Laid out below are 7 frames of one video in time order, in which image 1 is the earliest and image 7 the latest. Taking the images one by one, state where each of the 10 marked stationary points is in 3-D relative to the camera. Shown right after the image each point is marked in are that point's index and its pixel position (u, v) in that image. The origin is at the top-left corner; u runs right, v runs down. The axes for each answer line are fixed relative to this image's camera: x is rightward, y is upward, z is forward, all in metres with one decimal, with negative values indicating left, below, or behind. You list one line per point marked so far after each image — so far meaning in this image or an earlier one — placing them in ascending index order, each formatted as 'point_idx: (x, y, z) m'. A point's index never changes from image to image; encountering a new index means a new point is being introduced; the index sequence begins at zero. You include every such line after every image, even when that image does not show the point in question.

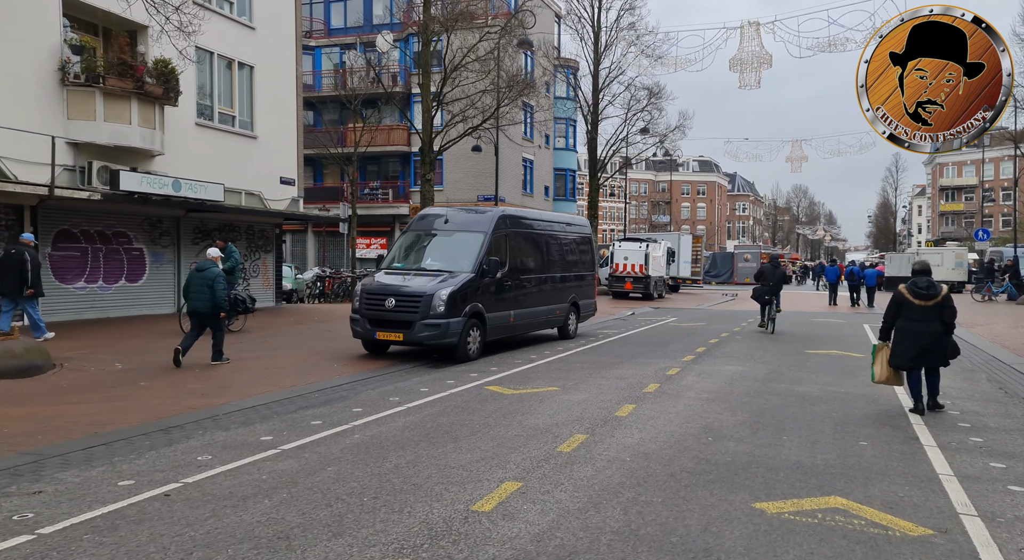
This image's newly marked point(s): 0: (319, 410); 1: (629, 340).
0: (-1.9, -1.3, +7.6) m
1: (+2.3, -1.2, +15.4) m
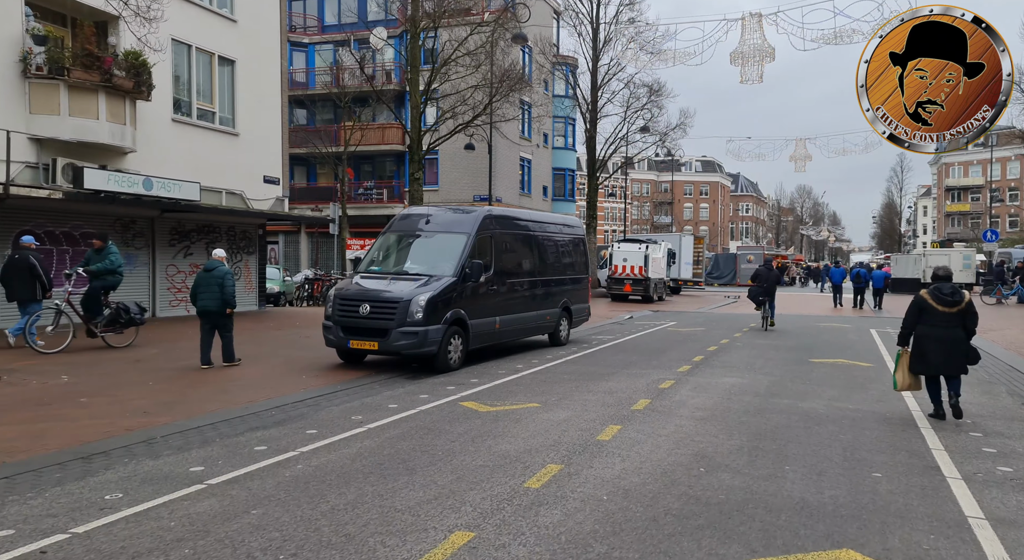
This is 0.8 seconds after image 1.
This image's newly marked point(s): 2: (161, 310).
0: (-2.1, -1.3, +6.8) m
1: (+2.1, -1.3, +14.6) m
2: (-7.5, -0.7, +16.5) m
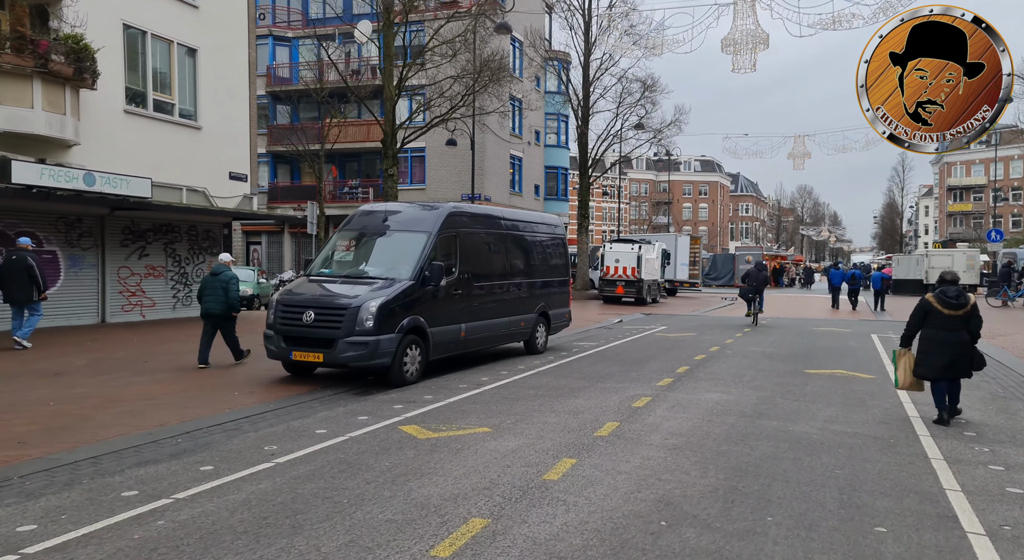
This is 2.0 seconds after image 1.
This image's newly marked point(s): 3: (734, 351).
0: (-2.6, -1.4, +5.7) m
1: (+1.6, -1.3, +13.5) m
2: (-8.0, -0.7, +15.5) m
3: (+4.1, -1.3, +14.4) m
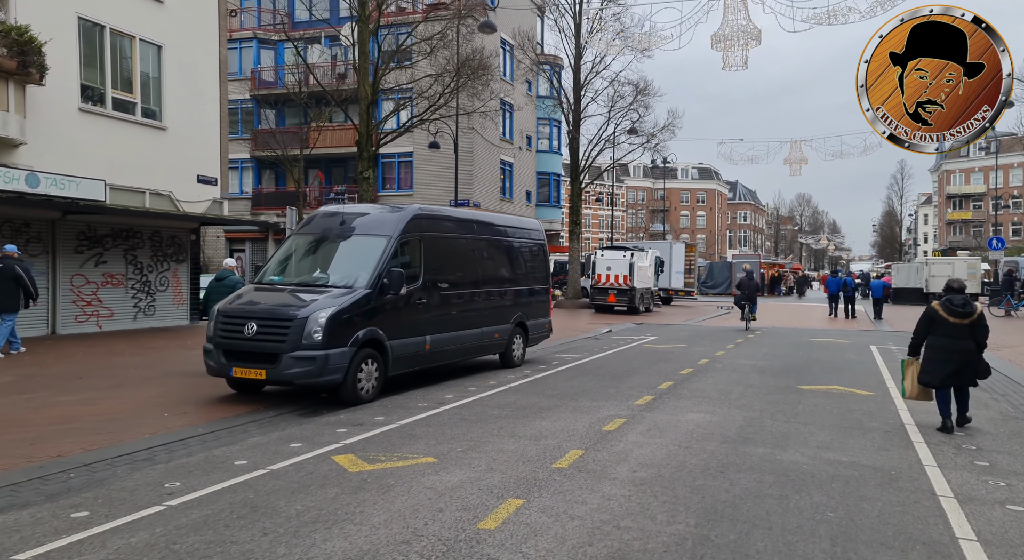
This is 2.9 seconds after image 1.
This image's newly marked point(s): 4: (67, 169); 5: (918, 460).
0: (-3.0, -1.4, +4.8) m
1: (+1.2, -1.5, +12.6) m
2: (-8.4, -0.9, +14.6) m
3: (+3.7, -1.5, +13.5) m
4: (-8.3, +2.1, +14.4) m
5: (+3.5, -1.6, +6.7) m
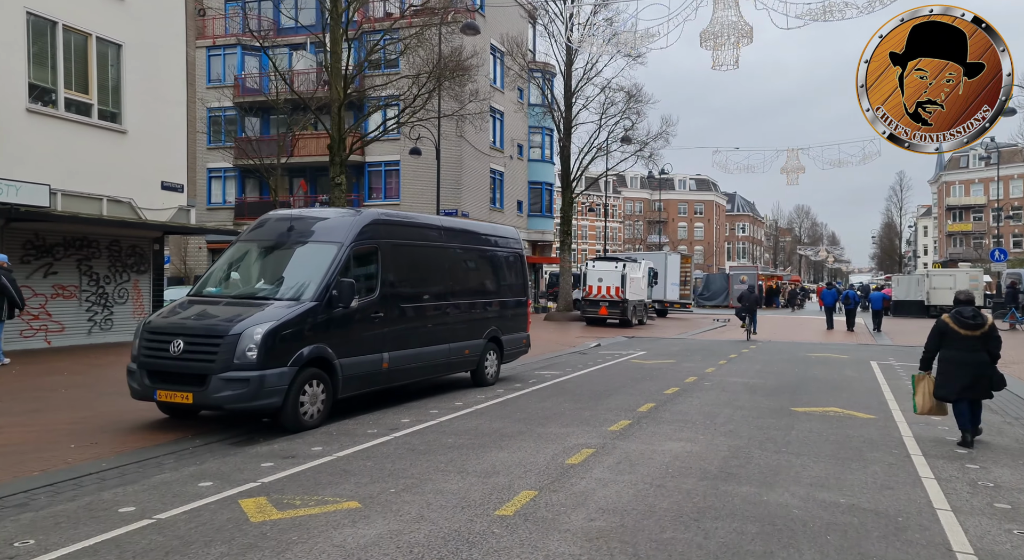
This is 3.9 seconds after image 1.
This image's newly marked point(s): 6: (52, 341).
0: (-3.5, -1.5, +3.9) m
1: (+0.8, -1.7, +11.7) m
2: (-8.8, -1.1, +13.6) m
3: (+3.3, -1.7, +12.6) m
4: (-8.7, +1.9, +13.5) m
5: (+3.1, -1.7, +5.8) m
6: (-8.6, -1.1, +14.5) m
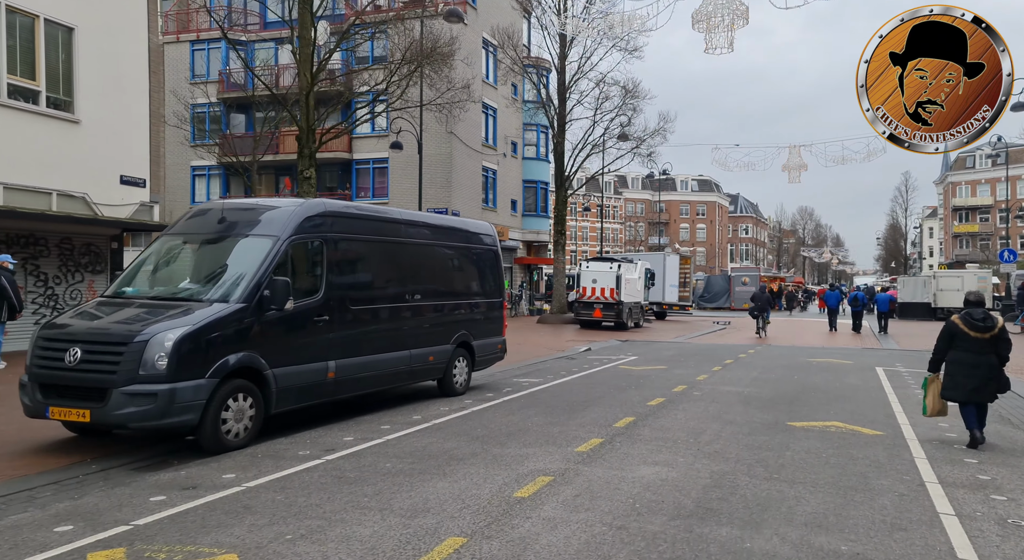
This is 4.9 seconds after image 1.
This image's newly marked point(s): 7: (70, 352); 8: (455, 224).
0: (-3.9, -1.5, +2.8) m
1: (+0.3, -1.7, +10.6) m
2: (-9.3, -1.1, +12.6) m
3: (+2.9, -1.7, +11.5) m
4: (-9.1, +1.9, +12.5) m
5: (+2.6, -1.6, +4.7) m
6: (-9.0, -1.1, +13.5) m
7: (-3.9, -0.6, +6.8) m
8: (-0.8, +0.8, +11.8) m
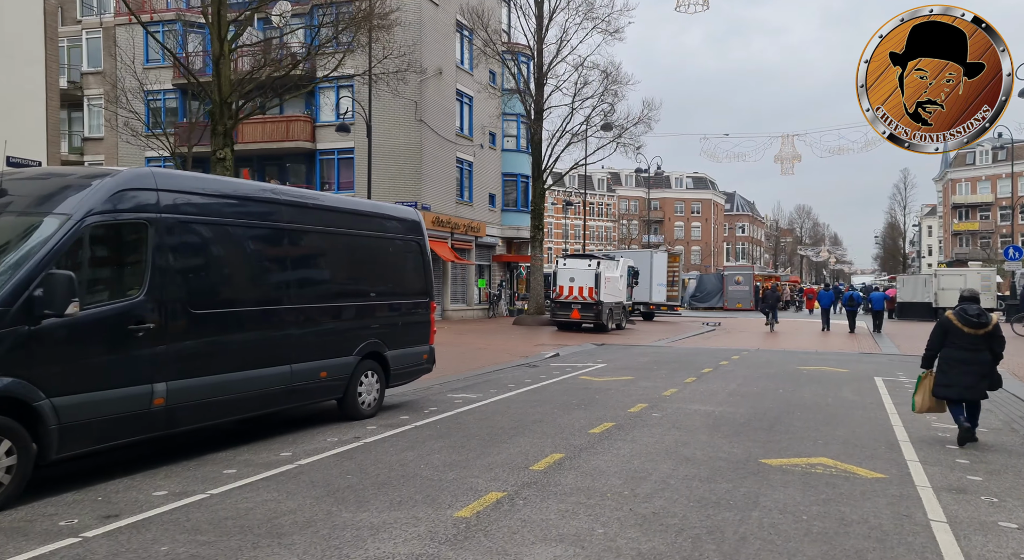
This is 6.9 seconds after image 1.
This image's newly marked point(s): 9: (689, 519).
0: (-4.9, -1.4, +0.7) m
1: (-0.6, -1.6, +8.5) m
2: (-10.2, -1.0, +10.5) m
3: (+1.9, -1.6, +9.4) m
4: (-10.1, +1.9, +10.4) m
5: (+1.7, -1.6, +2.6) m
6: (-10.0, -1.1, +11.4) m
7: (-4.8, -0.6, +4.8) m
8: (-1.8, +0.9, +9.7) m
9: (+1.2, -1.6, +5.3) m
